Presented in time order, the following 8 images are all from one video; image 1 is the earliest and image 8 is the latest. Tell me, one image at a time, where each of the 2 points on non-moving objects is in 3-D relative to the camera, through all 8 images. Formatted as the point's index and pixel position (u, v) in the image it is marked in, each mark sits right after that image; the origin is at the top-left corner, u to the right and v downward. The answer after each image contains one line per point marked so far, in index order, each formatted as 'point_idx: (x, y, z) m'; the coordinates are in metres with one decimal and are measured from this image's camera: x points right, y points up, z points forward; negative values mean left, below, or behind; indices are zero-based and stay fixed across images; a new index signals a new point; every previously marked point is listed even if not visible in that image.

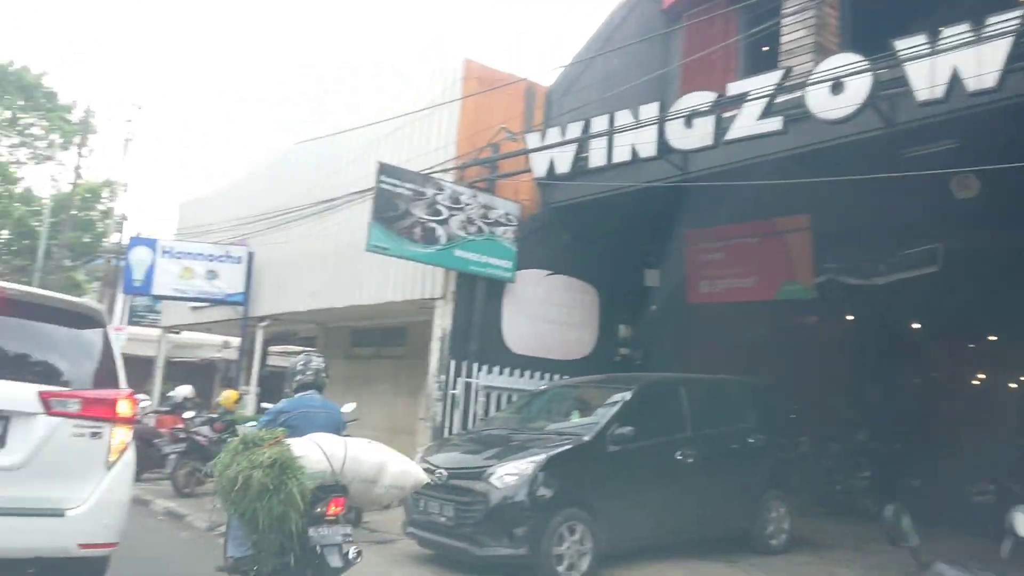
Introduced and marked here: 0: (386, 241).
0: (-1.5, +0.6, +10.1) m
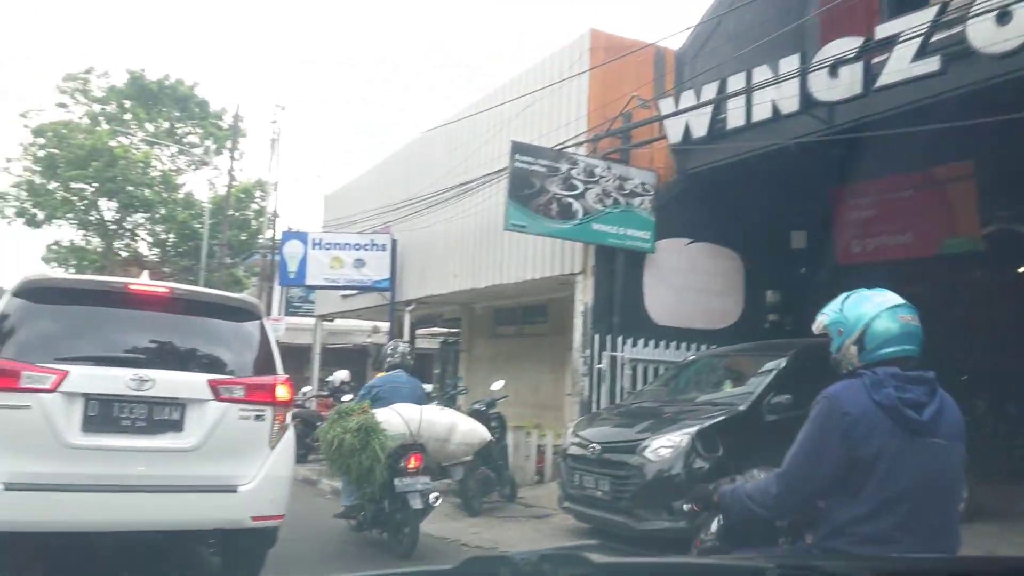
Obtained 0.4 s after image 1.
0: (+0.1, +0.8, +10.1) m
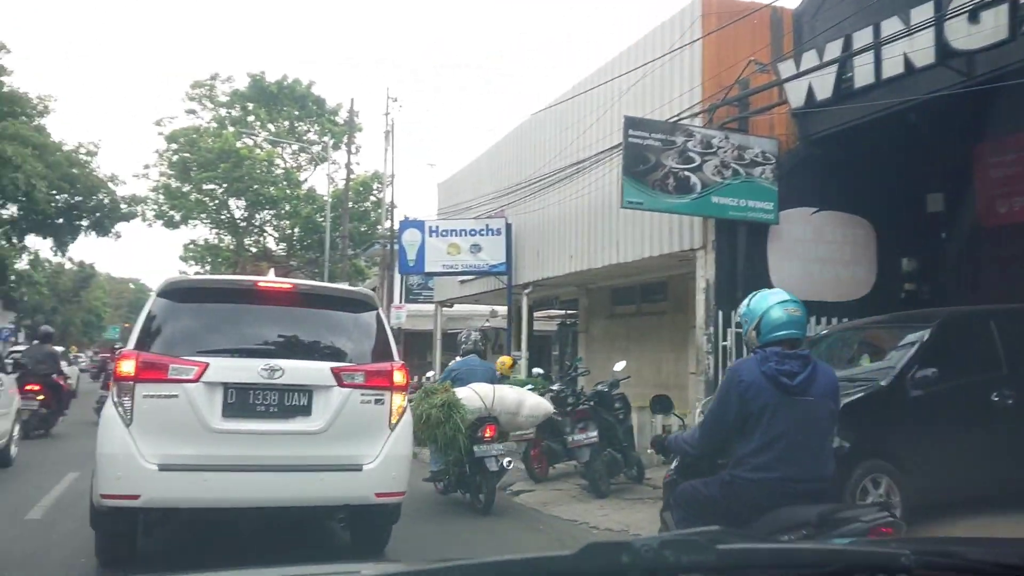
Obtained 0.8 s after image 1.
0: (+1.5, +1.1, +9.9) m
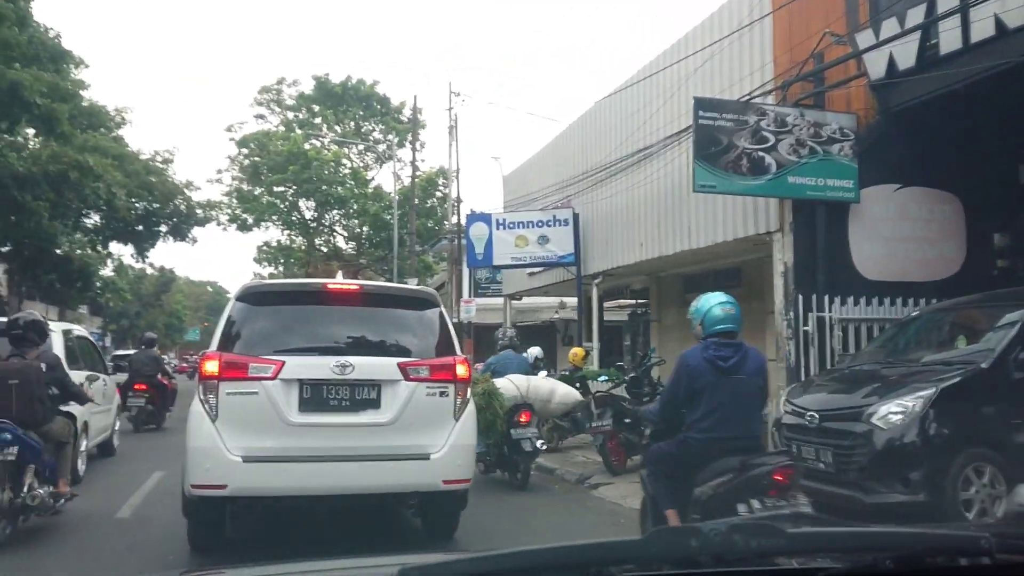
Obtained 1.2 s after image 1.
0: (+2.3, +1.2, +9.6) m
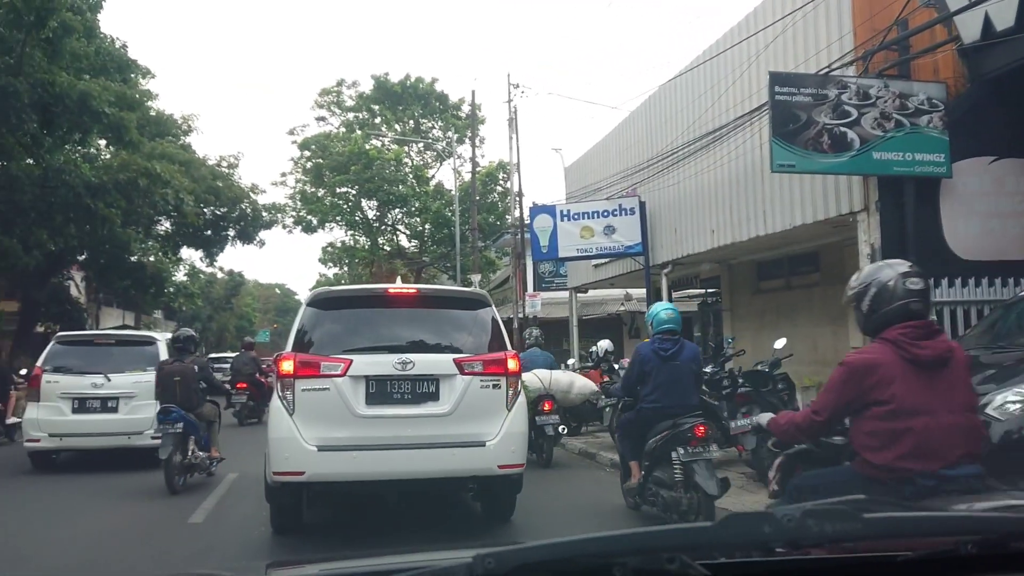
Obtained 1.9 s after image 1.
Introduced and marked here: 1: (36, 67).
0: (+3.0, +1.4, +9.2) m
1: (-8.5, +4.0, +15.2) m
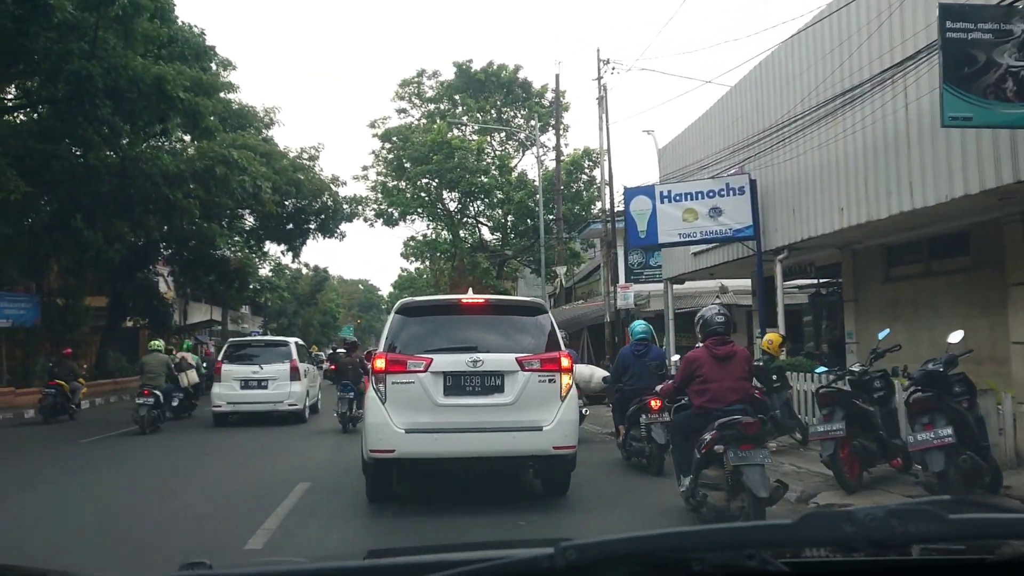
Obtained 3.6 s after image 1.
0: (+3.9, +1.5, +7.6) m
1: (-6.9, +4.1, +14.8) m
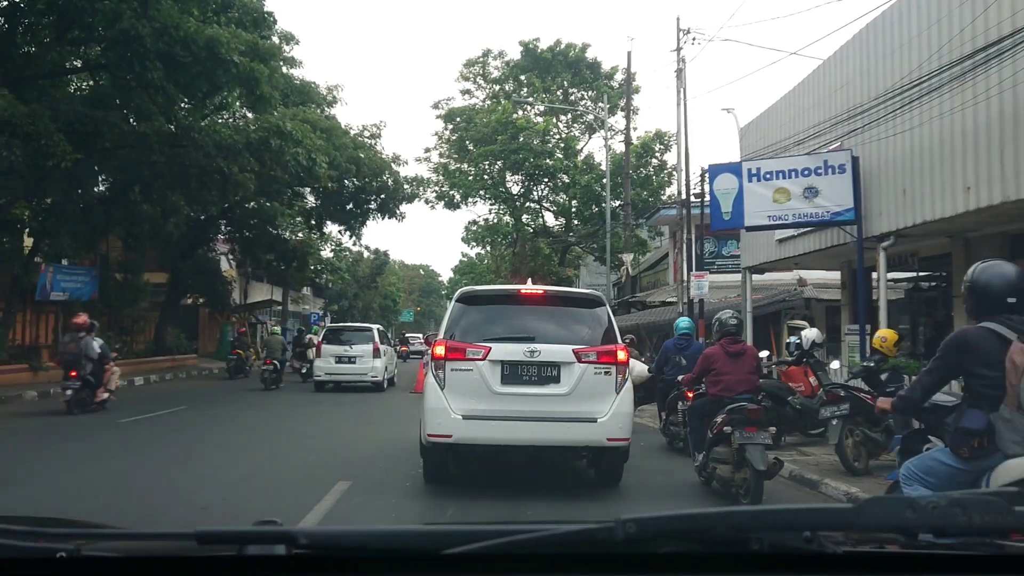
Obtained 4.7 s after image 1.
0: (+4.5, +1.6, +6.2) m
1: (-5.7, +4.5, +14.1) m
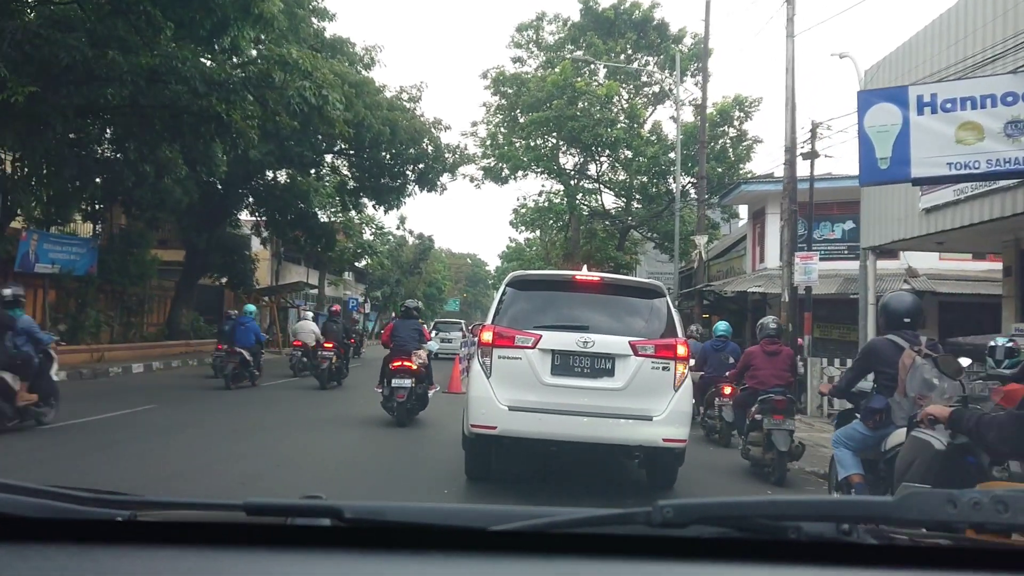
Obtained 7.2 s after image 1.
0: (+4.9, +1.7, +2.6) m
1: (-4.9, +5.0, +10.9) m
